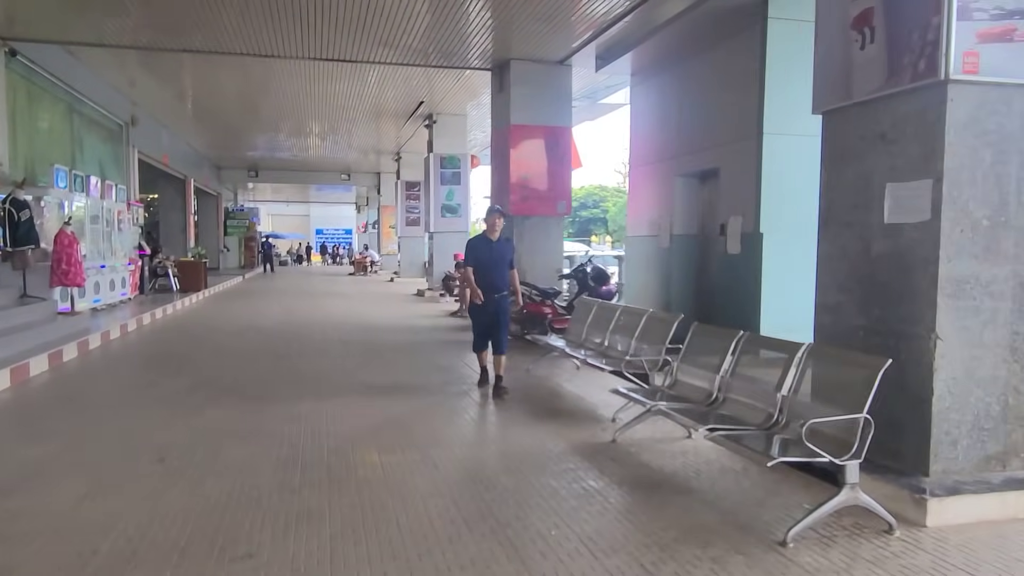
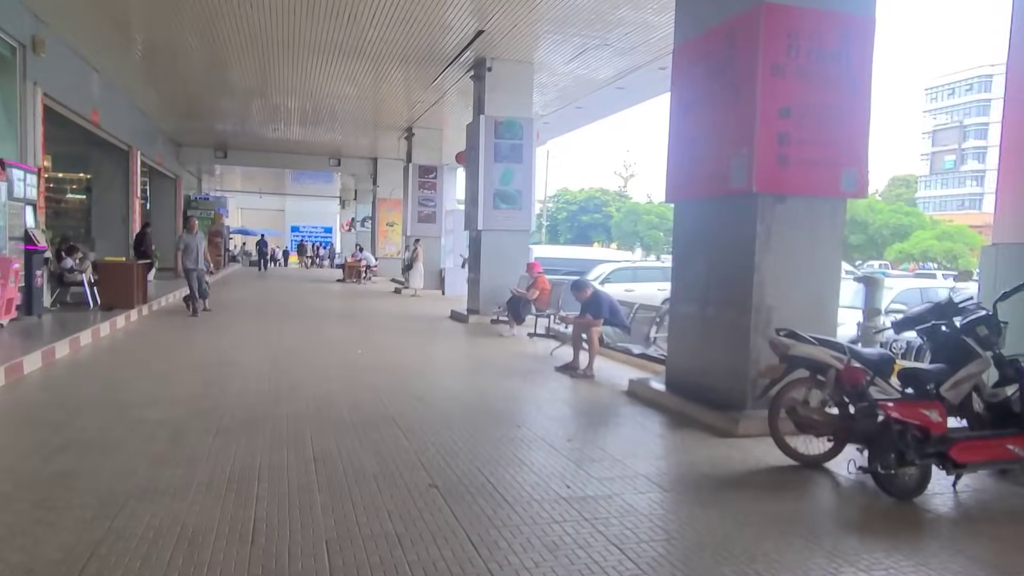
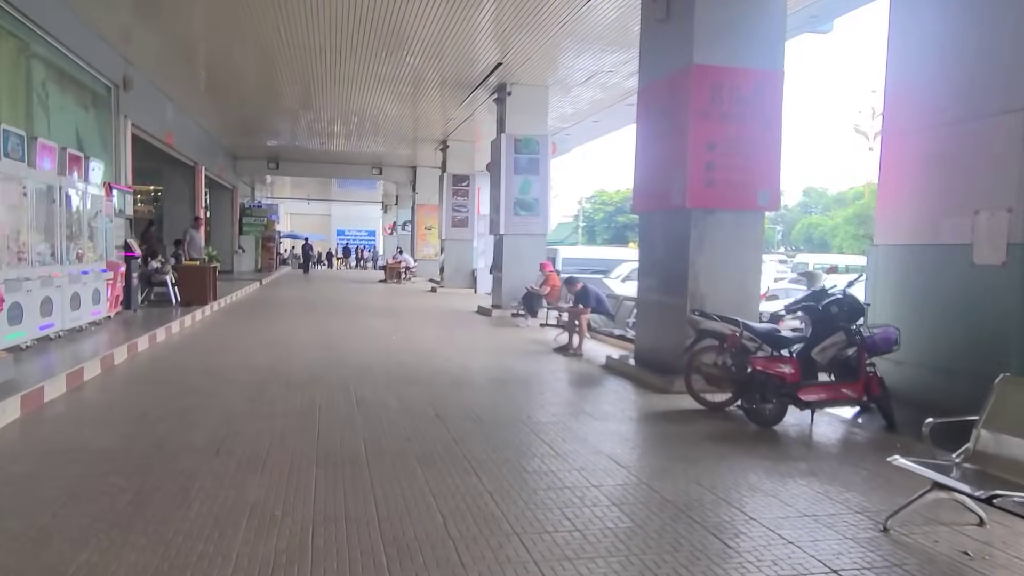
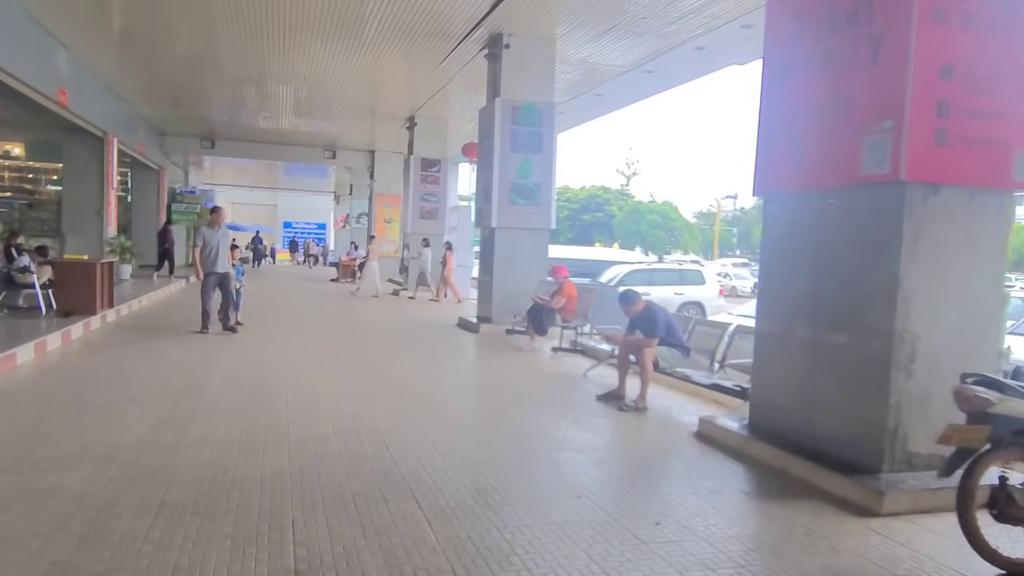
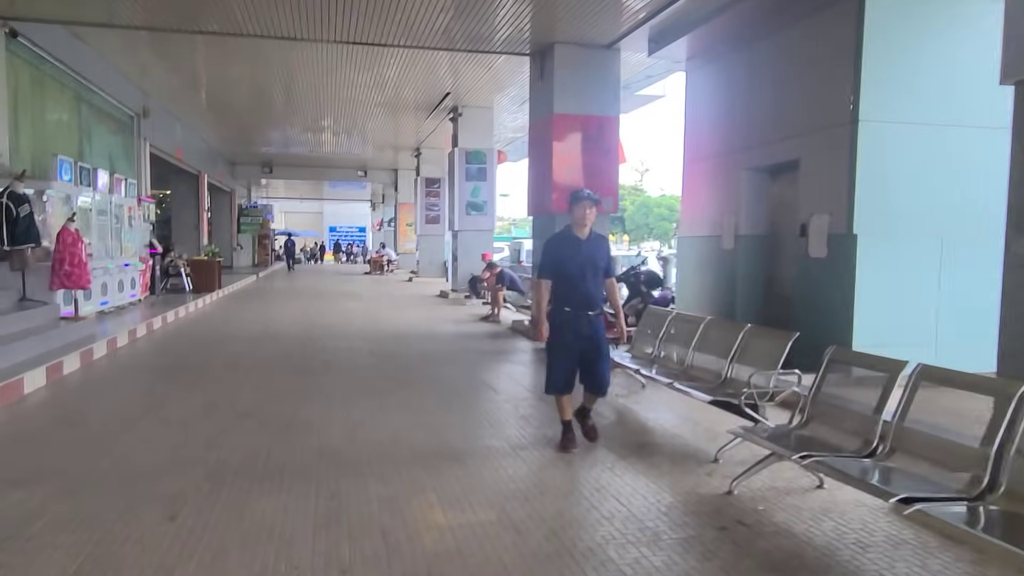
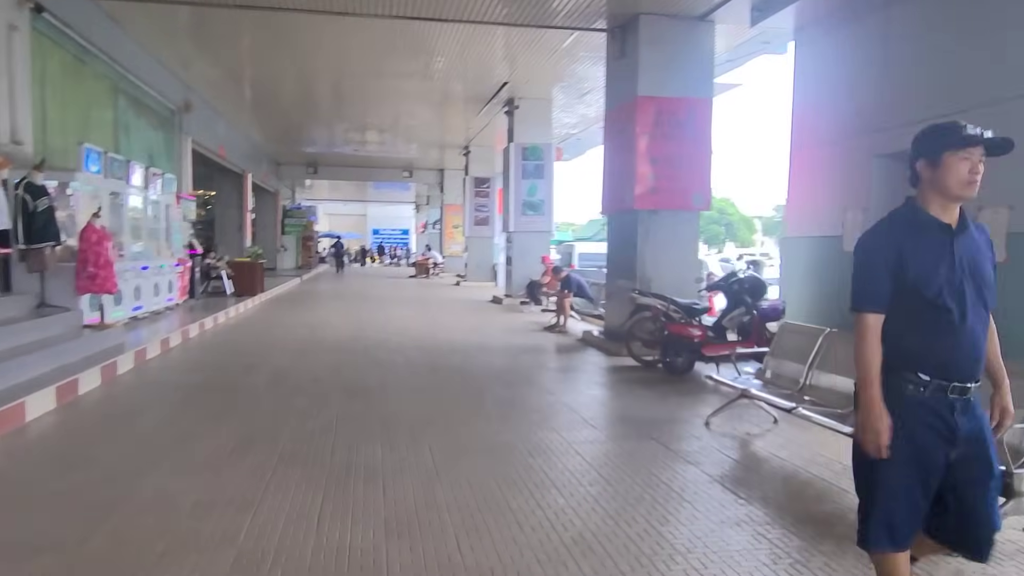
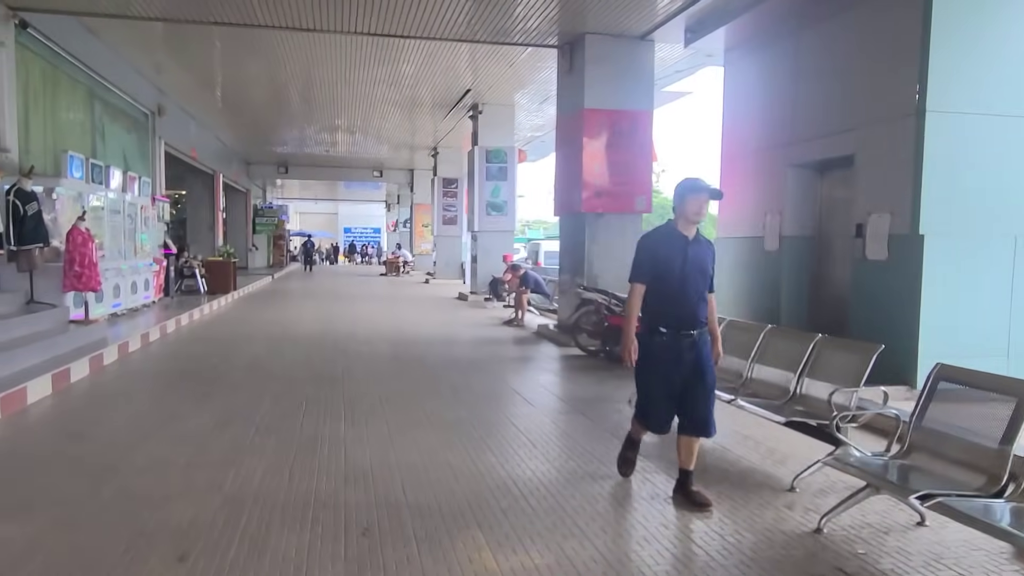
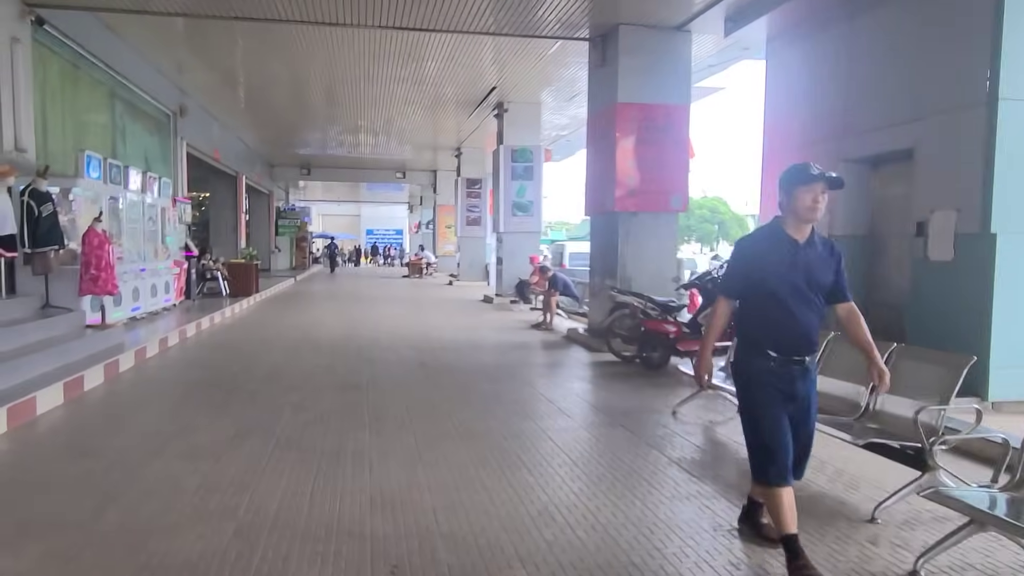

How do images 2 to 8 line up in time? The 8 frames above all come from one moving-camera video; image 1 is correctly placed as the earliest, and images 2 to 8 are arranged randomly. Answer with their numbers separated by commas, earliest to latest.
5, 7, 8, 6, 3, 2, 4
